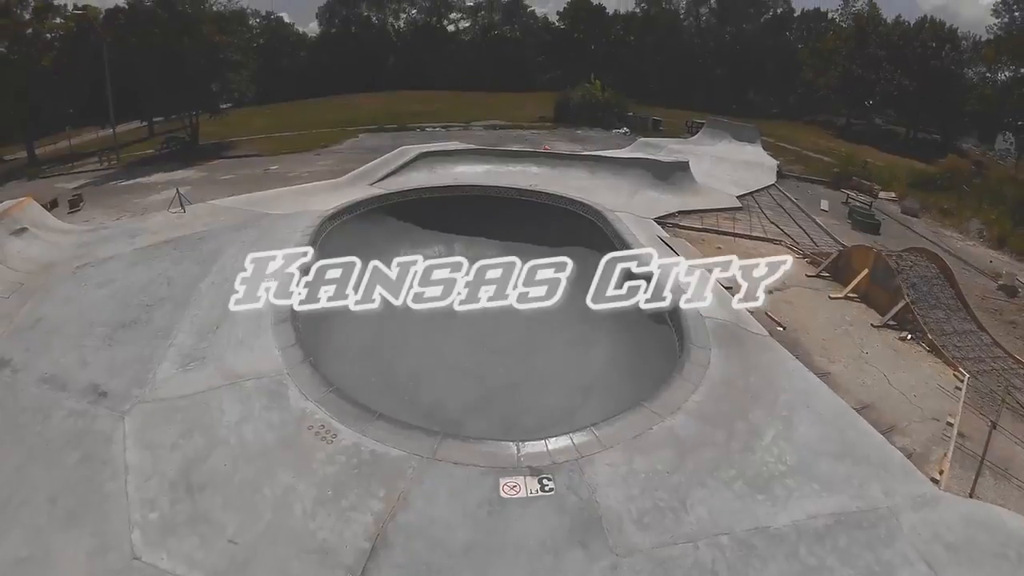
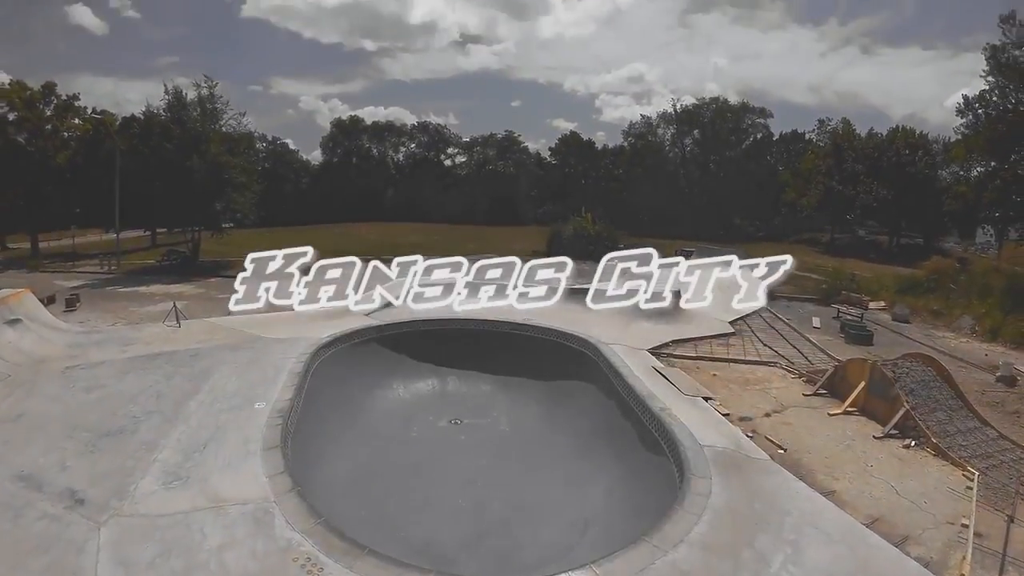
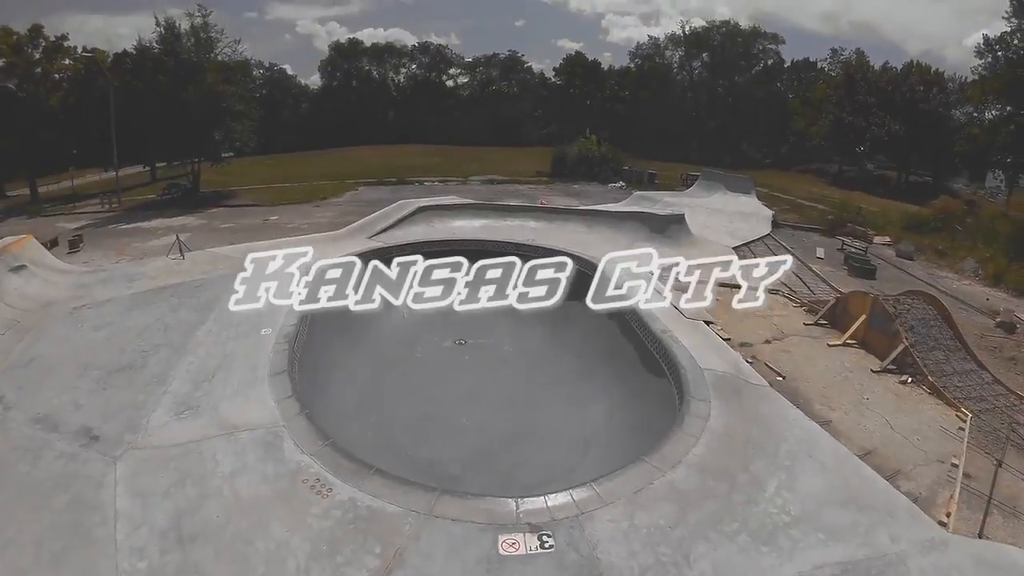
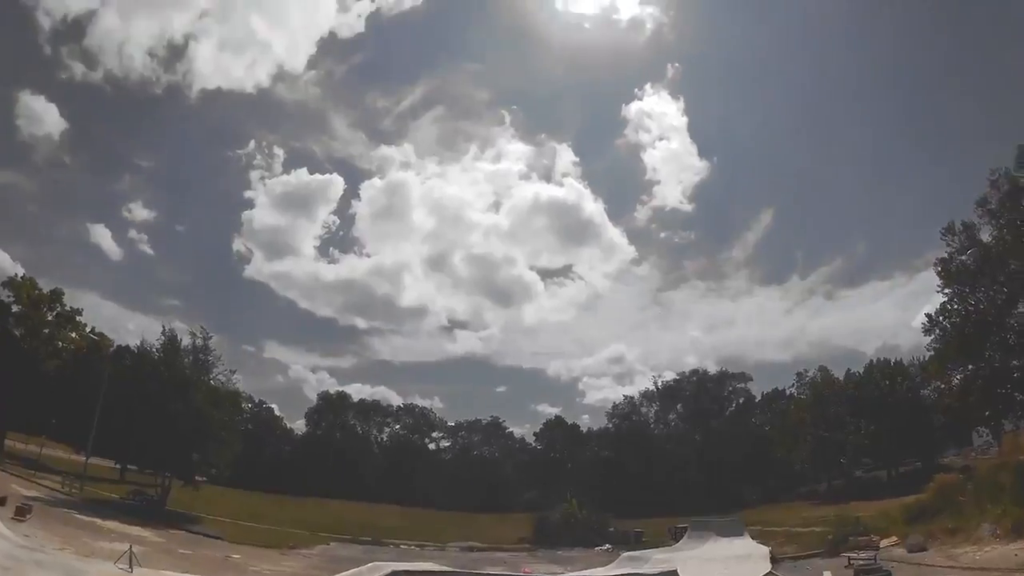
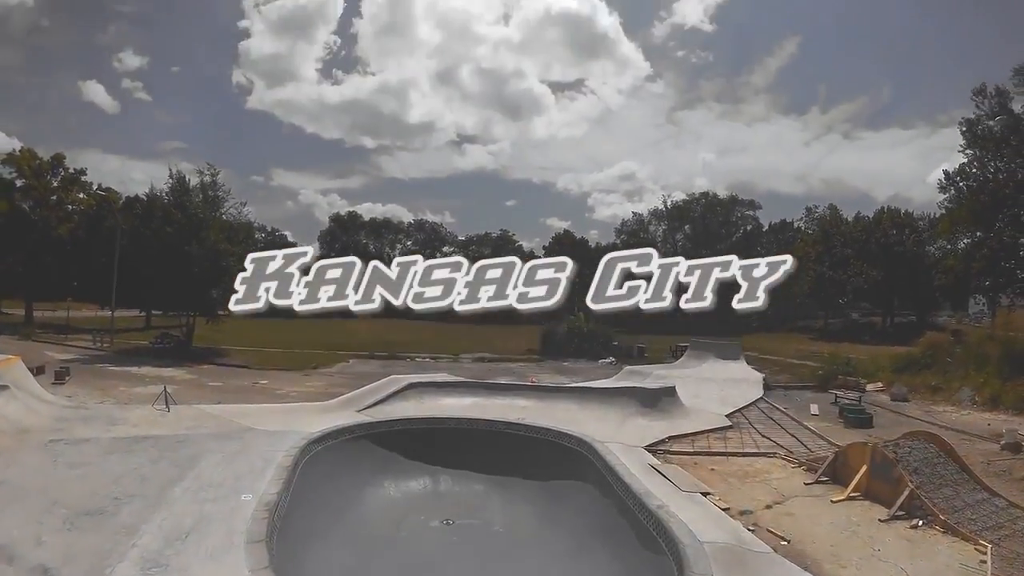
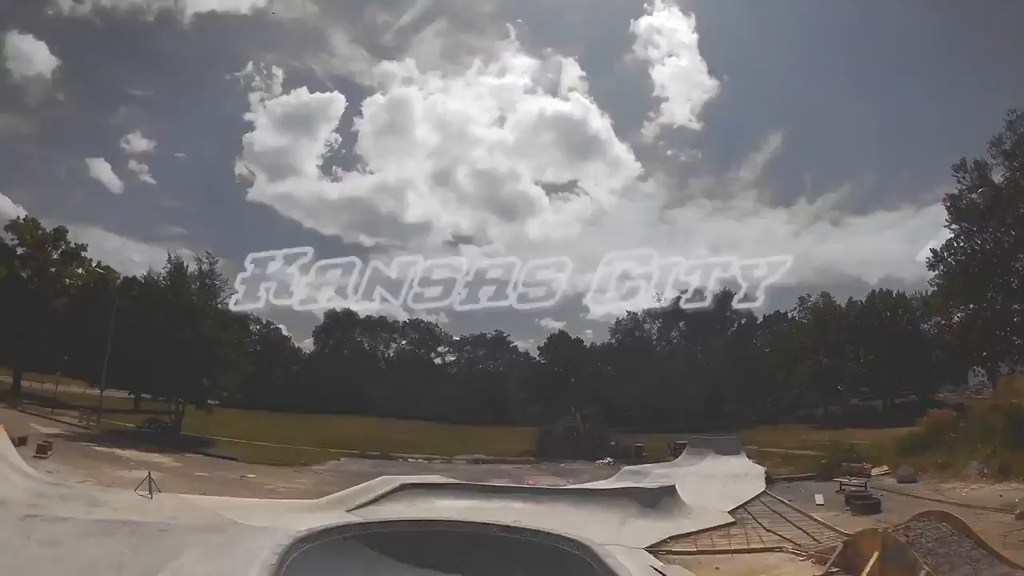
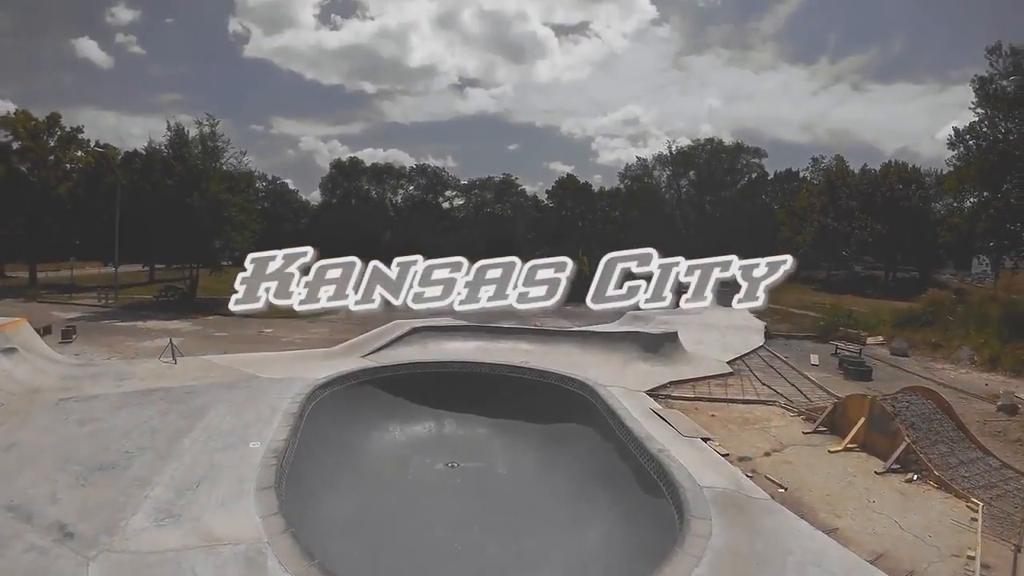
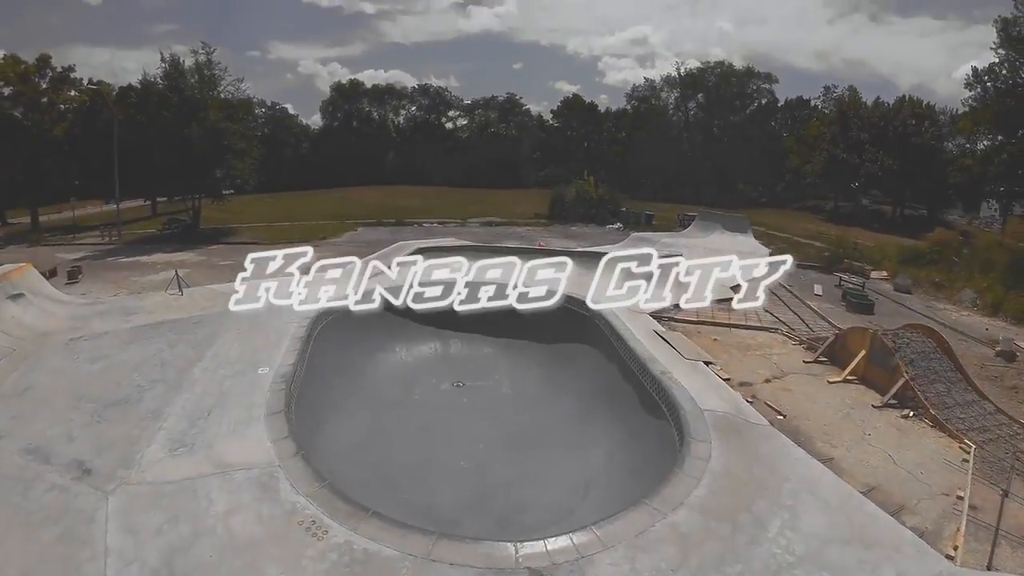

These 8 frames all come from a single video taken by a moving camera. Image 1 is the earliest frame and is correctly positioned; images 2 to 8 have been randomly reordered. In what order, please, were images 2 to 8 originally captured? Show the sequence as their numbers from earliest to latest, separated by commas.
3, 8, 2, 7, 5, 6, 4
